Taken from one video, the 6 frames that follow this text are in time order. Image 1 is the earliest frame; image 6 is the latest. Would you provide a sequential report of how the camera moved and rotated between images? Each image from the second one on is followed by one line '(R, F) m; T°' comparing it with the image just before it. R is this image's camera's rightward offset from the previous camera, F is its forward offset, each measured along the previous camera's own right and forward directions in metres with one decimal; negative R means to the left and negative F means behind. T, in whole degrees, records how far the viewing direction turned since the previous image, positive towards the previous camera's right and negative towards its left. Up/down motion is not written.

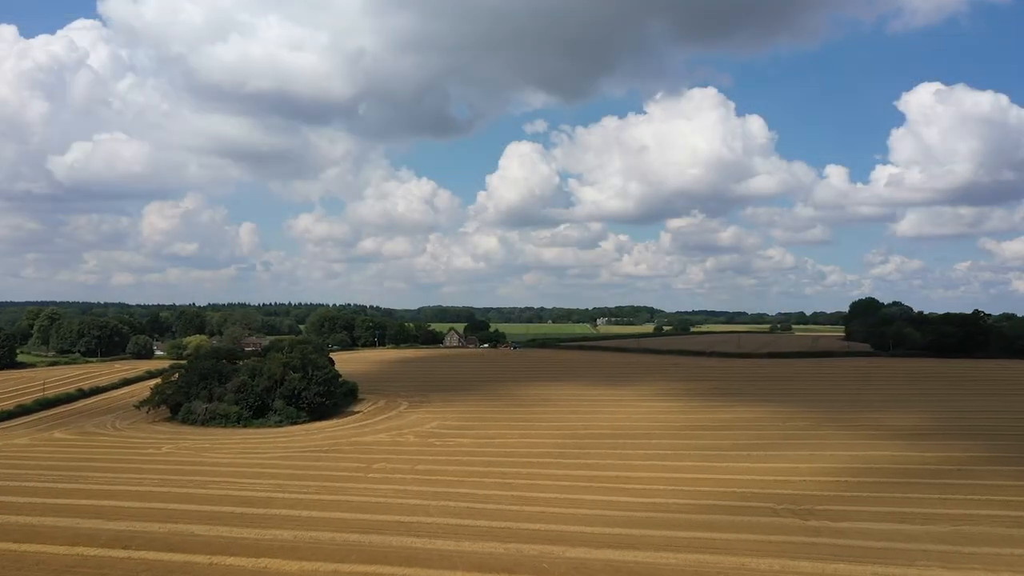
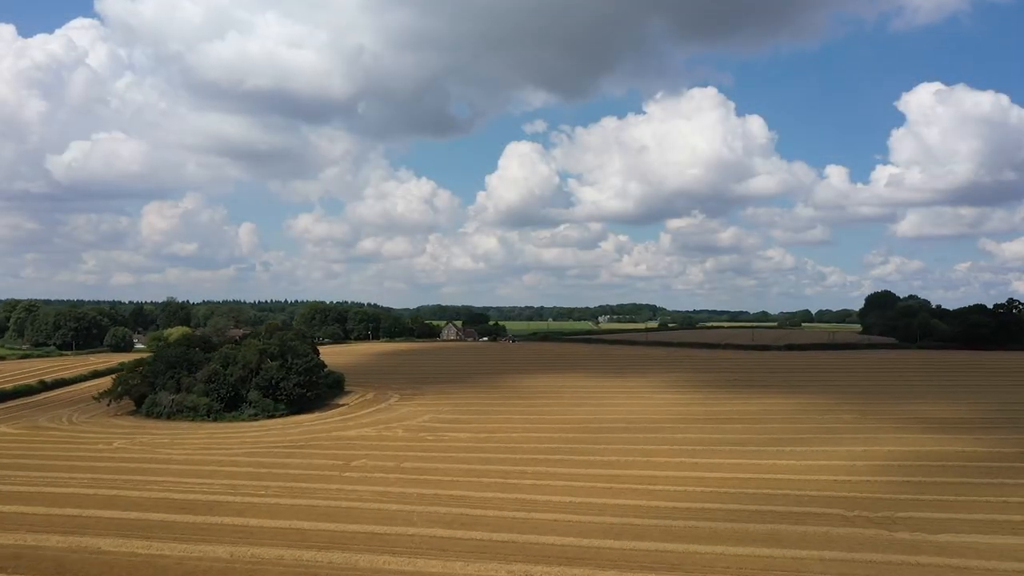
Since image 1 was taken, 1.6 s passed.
(-0.1, +4.3) m; 0°
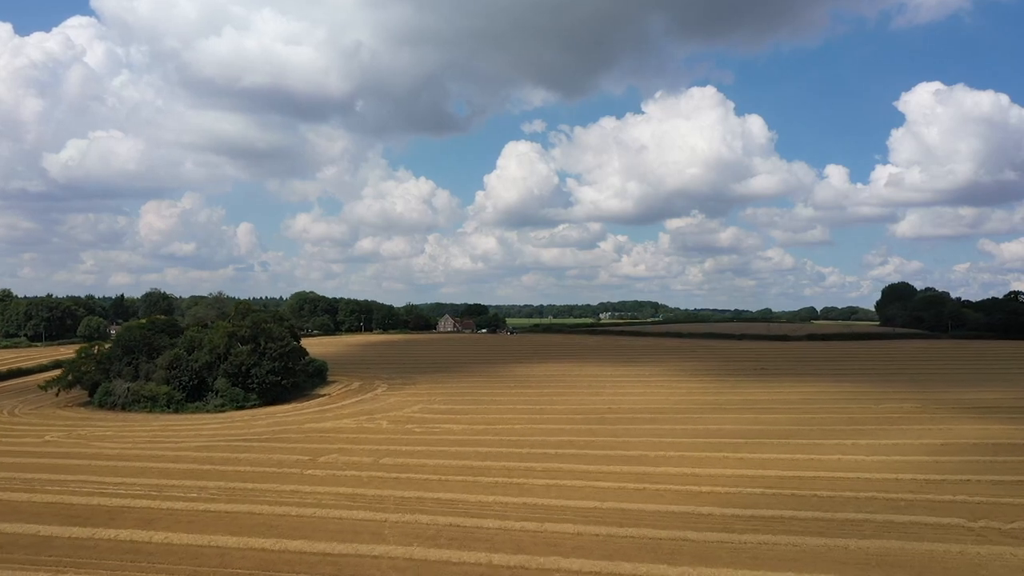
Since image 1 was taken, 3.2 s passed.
(-0.2, +4.5) m; 0°
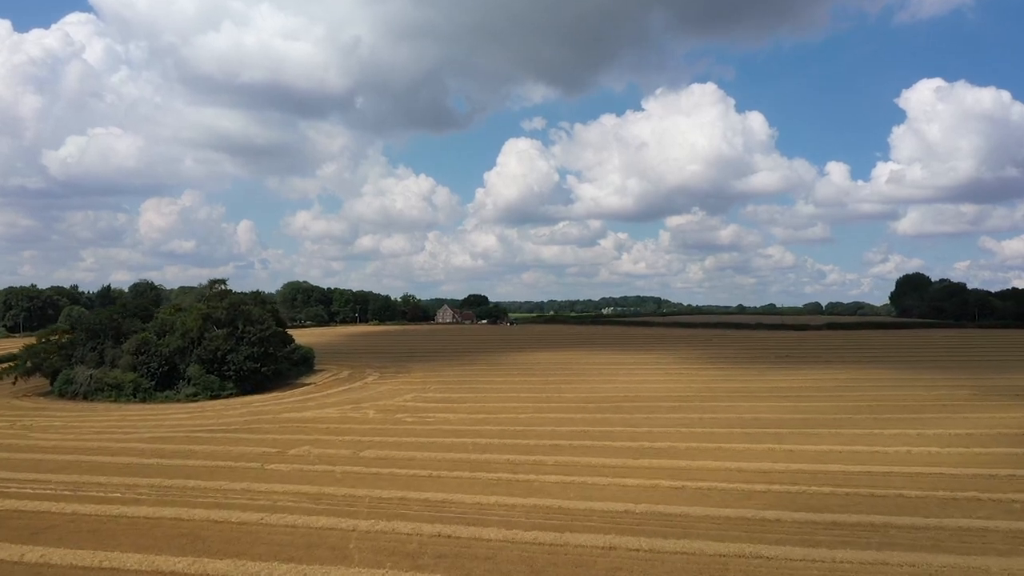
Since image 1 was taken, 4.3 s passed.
(-0.1, +3.2) m; 0°
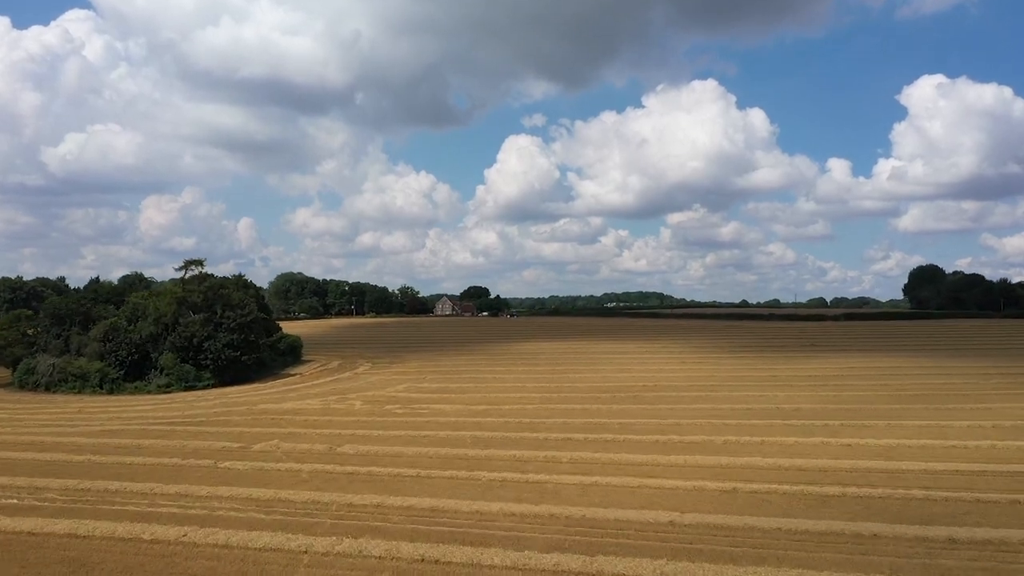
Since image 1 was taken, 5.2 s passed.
(-0.1, +2.7) m; 0°
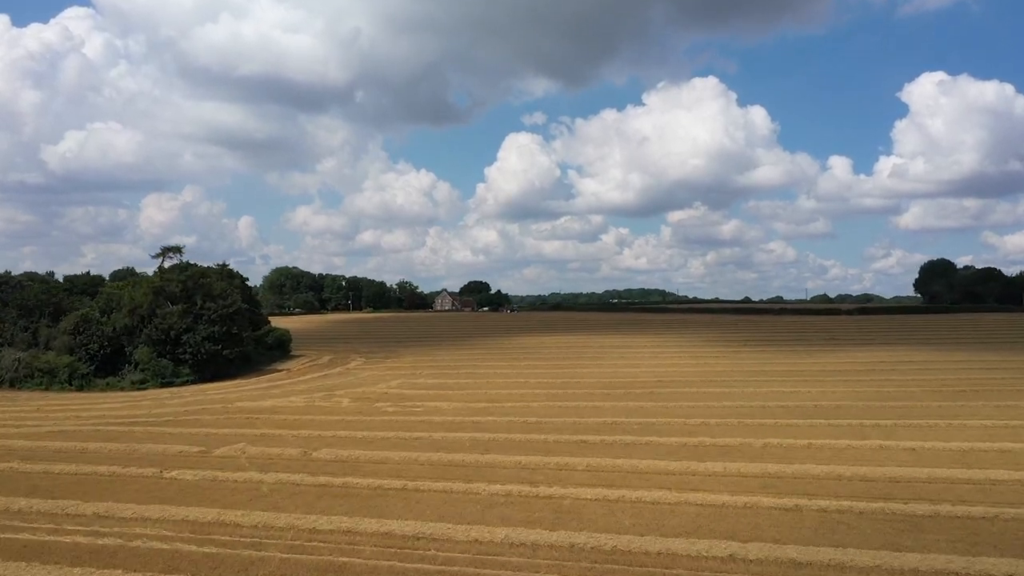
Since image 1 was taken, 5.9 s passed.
(-0.1, +2.1) m; 0°
